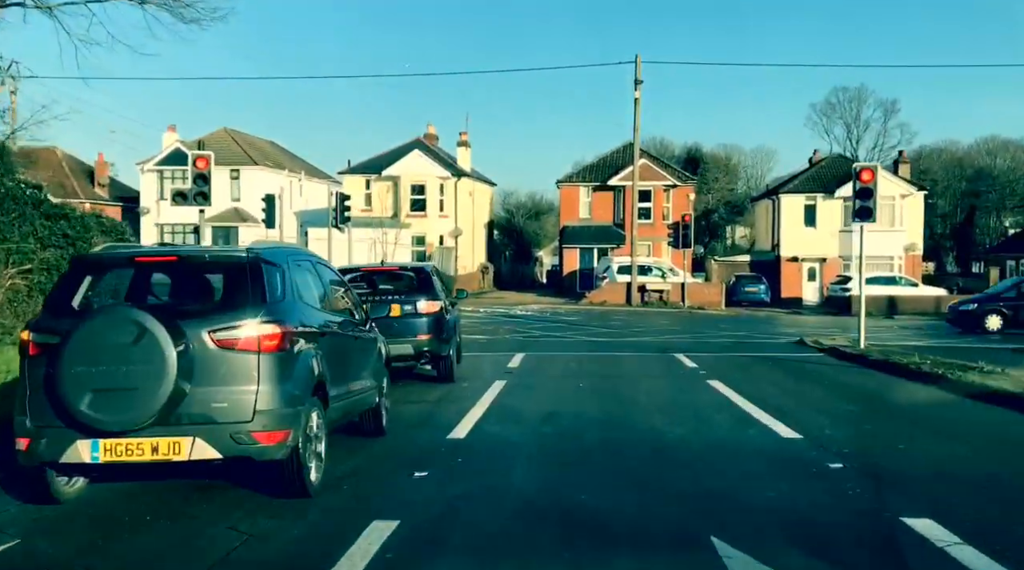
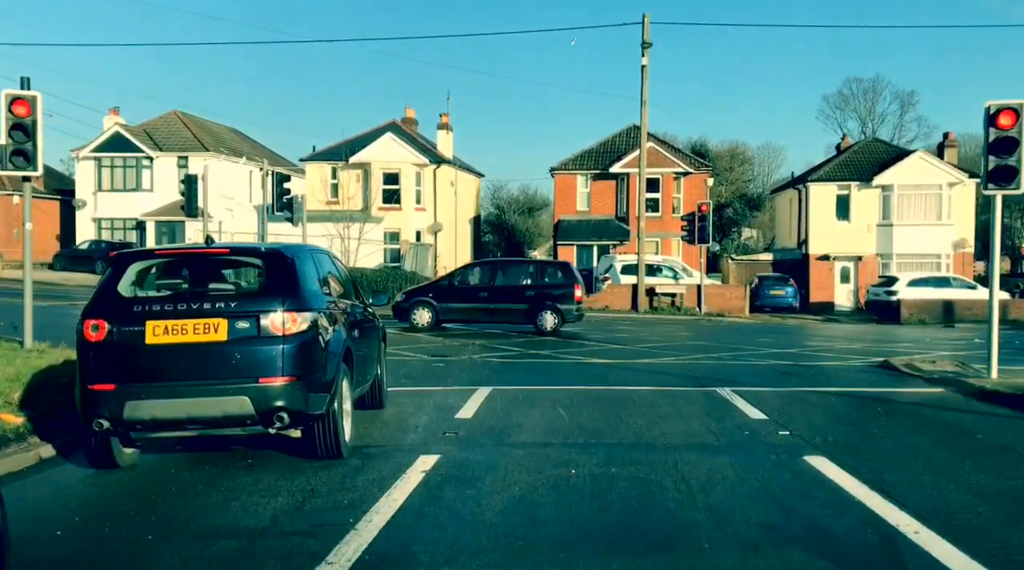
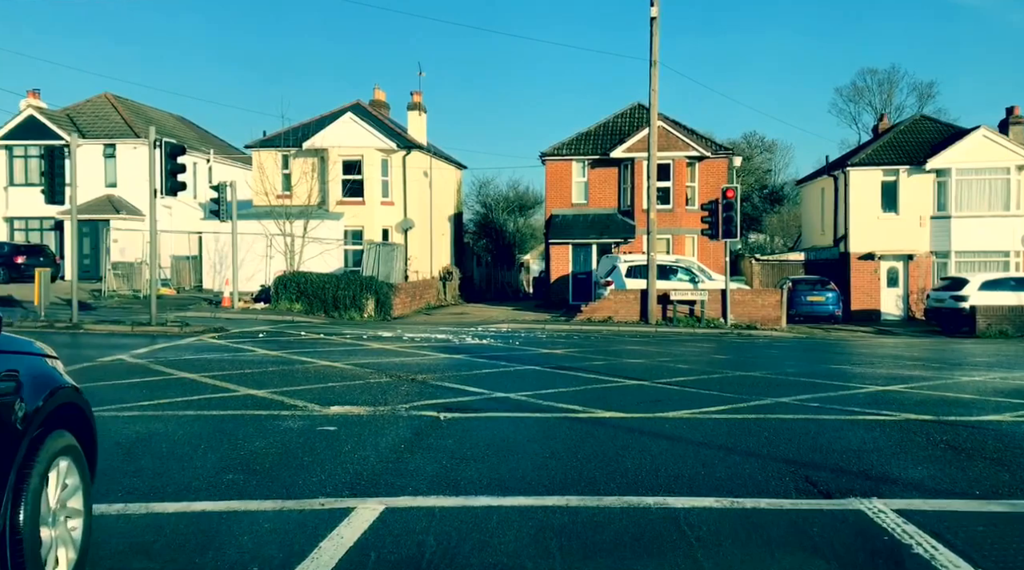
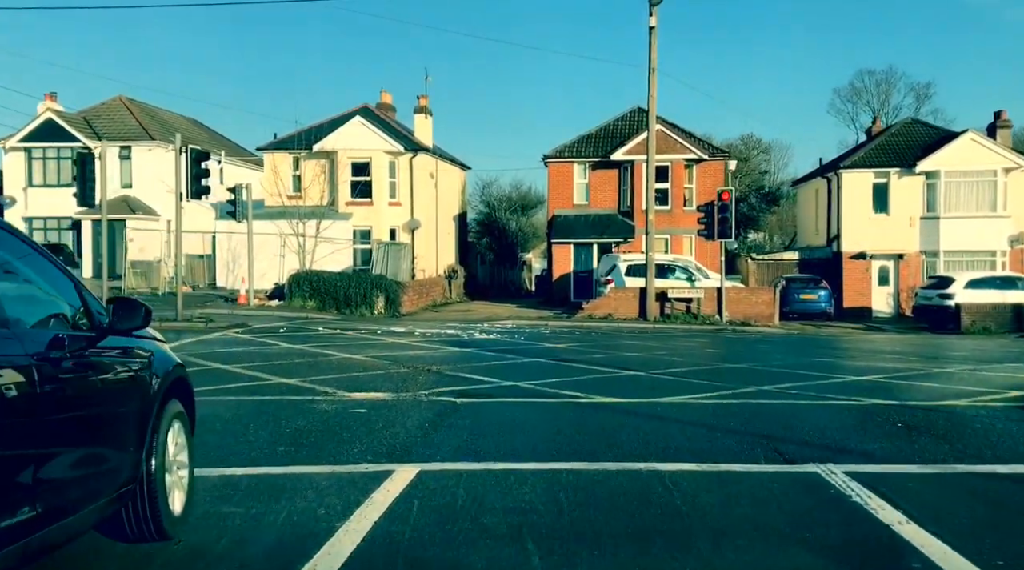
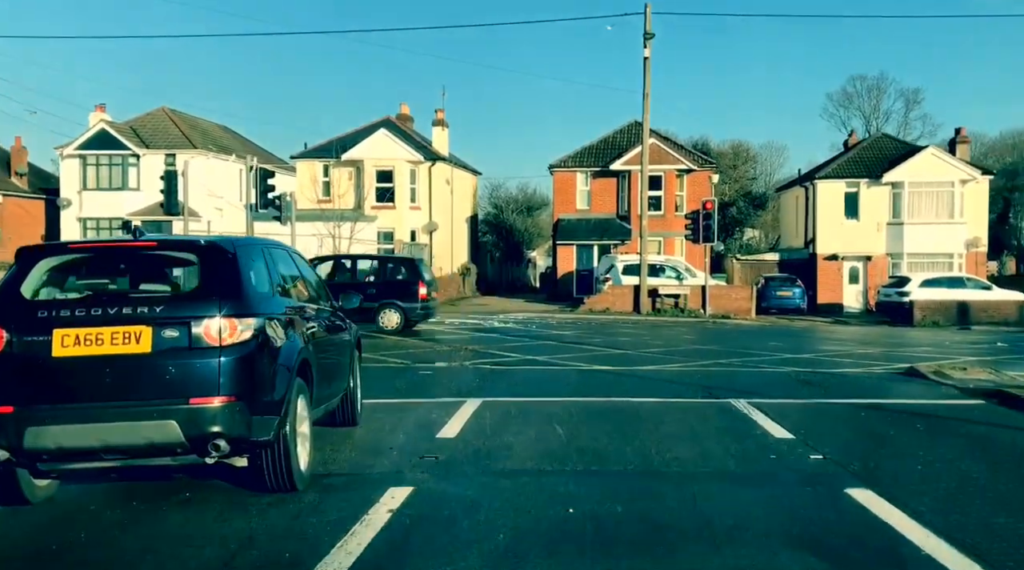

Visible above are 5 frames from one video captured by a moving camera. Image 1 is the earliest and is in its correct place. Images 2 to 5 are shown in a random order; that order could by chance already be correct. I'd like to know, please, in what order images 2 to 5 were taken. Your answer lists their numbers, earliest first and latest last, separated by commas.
2, 5, 4, 3
